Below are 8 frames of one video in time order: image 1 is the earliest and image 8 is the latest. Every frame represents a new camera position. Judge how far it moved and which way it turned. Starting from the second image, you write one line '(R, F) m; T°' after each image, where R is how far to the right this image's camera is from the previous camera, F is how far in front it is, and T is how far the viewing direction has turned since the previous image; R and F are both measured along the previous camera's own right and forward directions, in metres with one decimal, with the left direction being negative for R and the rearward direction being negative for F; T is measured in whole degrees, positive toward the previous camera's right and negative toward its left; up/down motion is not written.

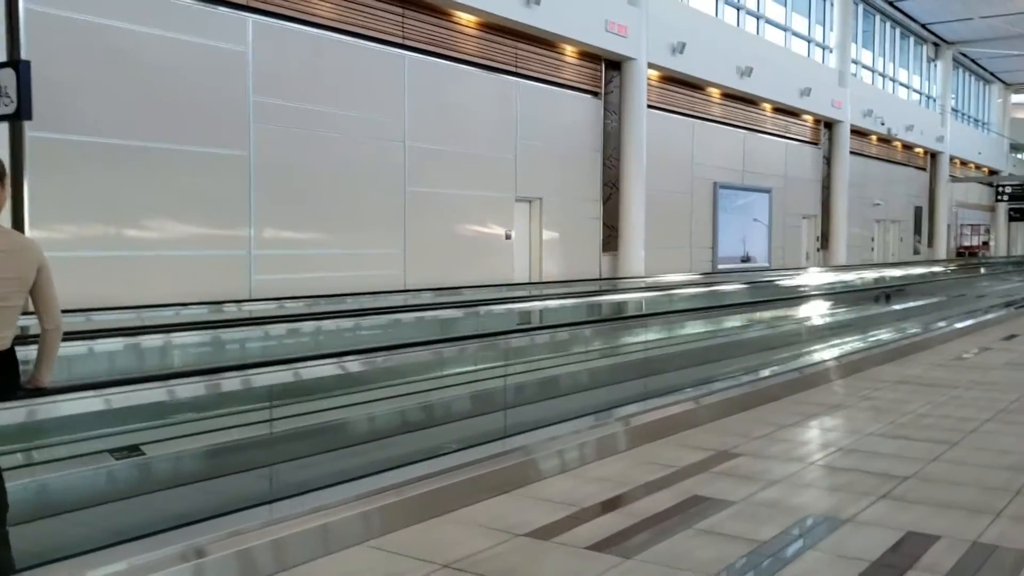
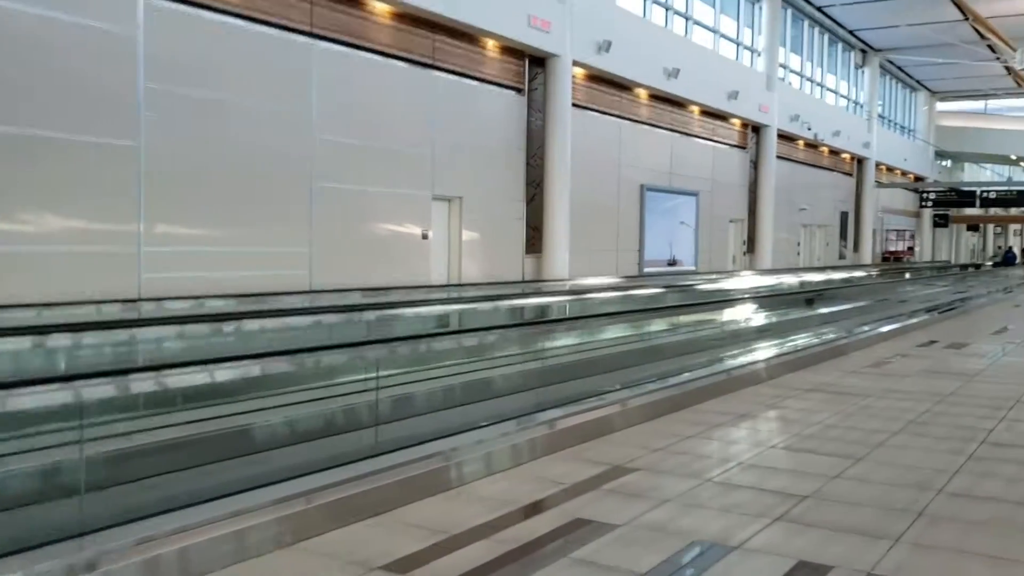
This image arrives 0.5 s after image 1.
(+0.4, +0.4) m; +4°
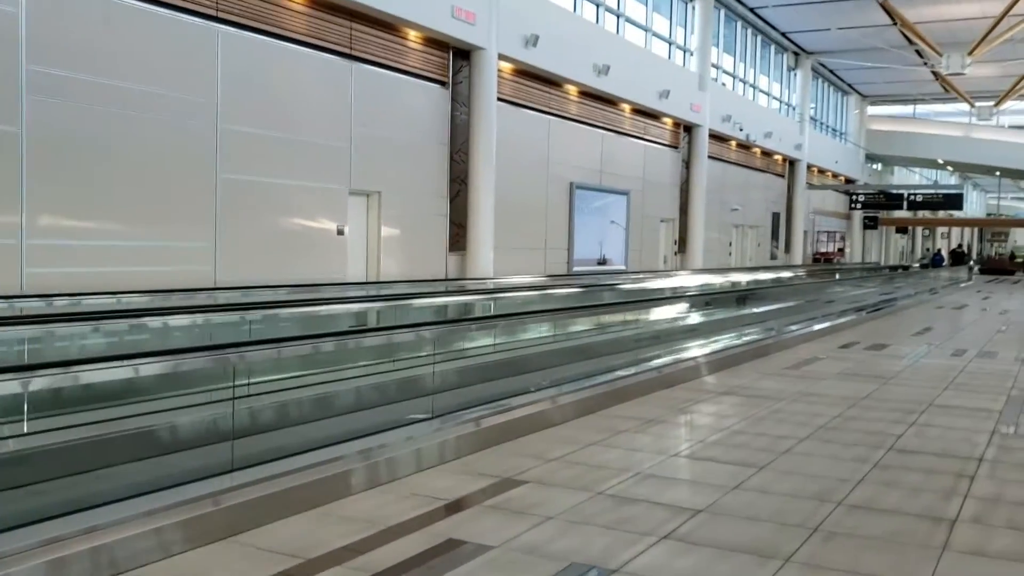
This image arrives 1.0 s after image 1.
(+0.3, +0.3) m; +4°
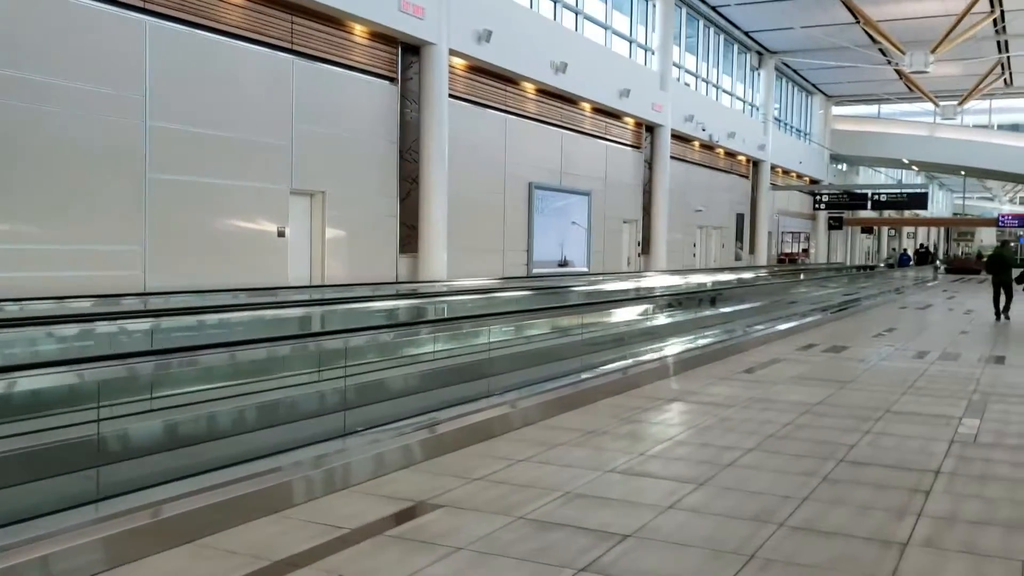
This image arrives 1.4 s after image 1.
(+0.3, +0.4) m; +2°
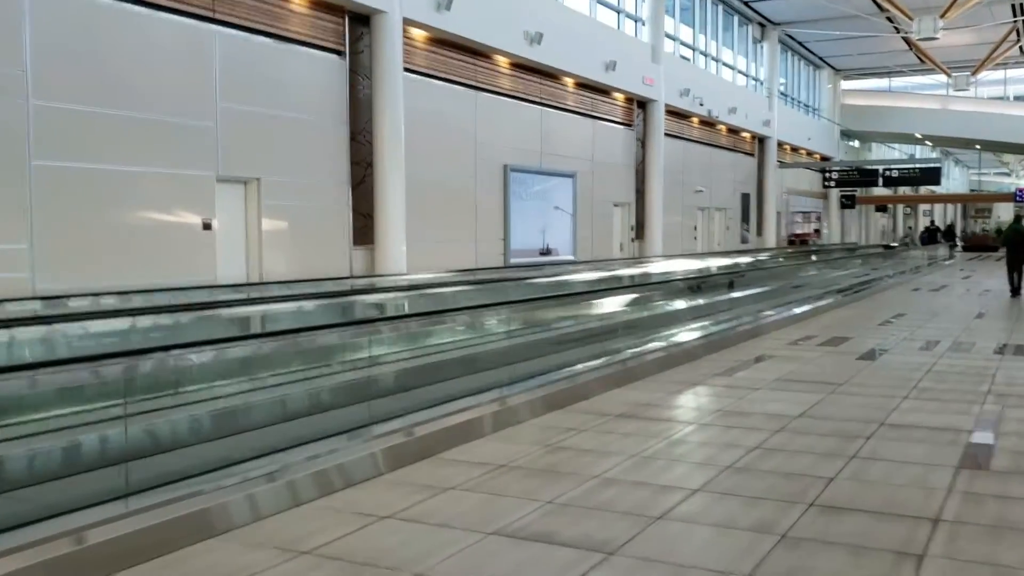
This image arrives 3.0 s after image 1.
(+0.7, +1.2) m; -1°
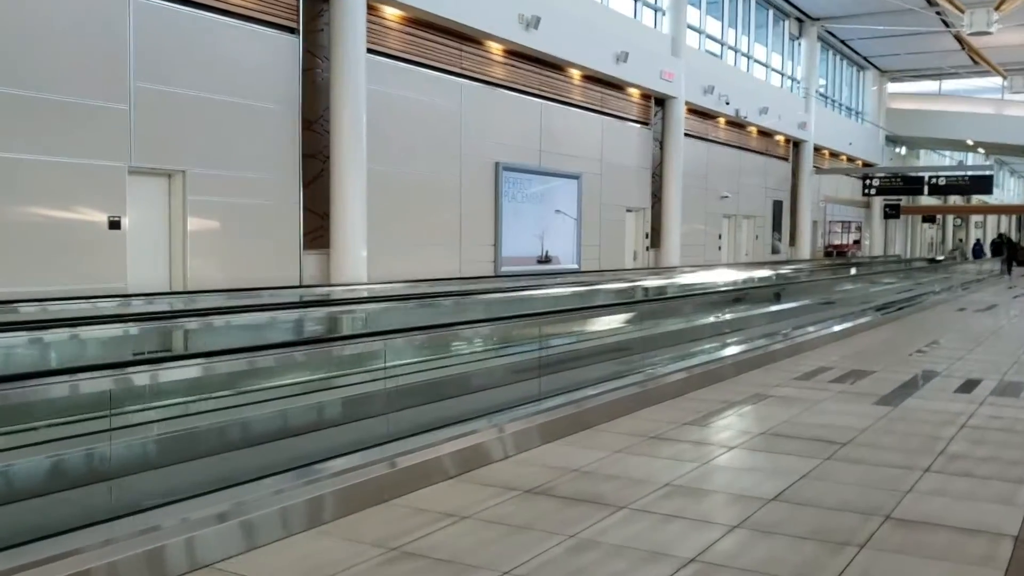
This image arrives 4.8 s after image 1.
(+0.9, +1.6) m; -3°
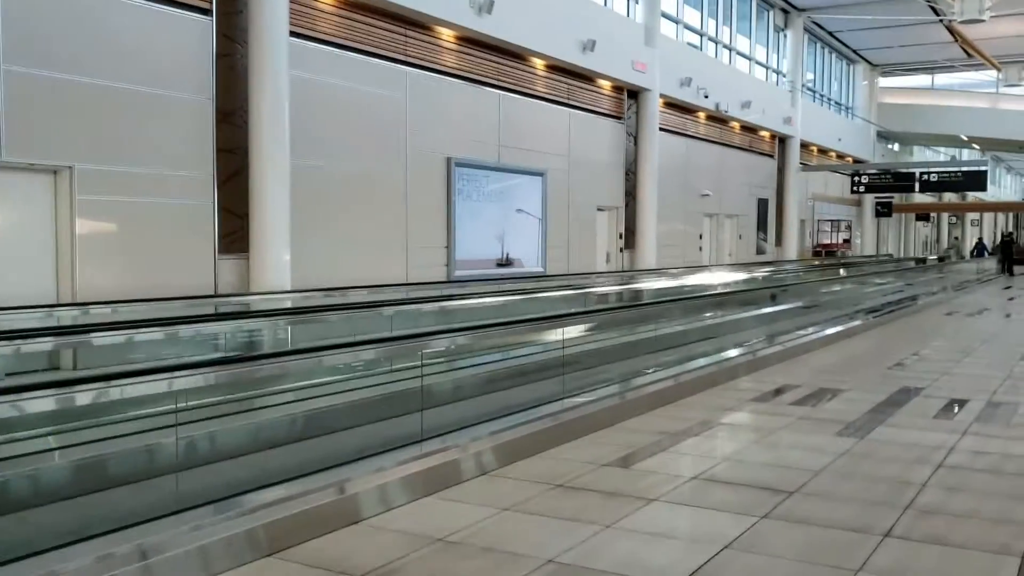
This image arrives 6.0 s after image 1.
(+0.7, +1.0) m; 0°
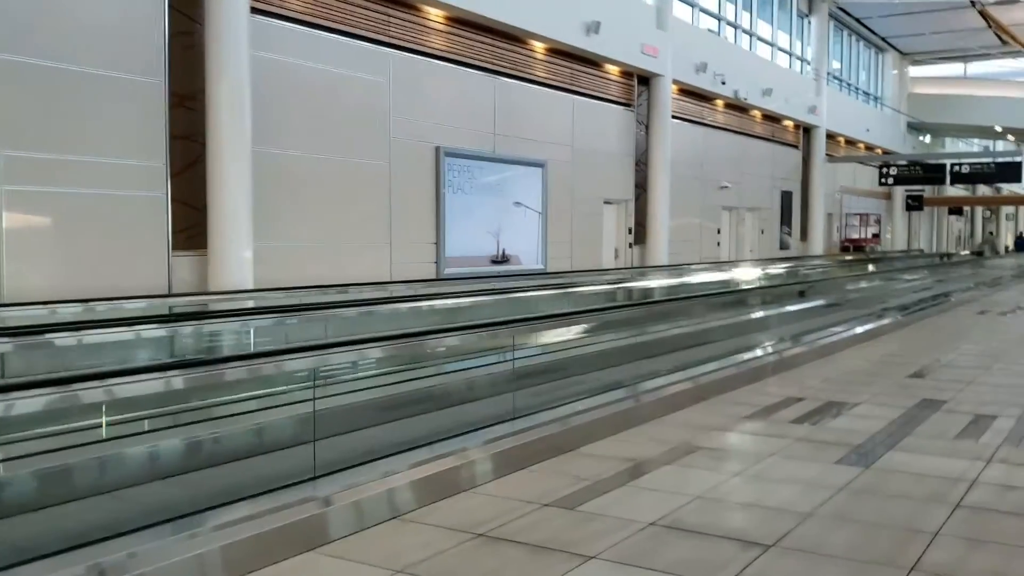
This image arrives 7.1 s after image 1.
(+0.5, +0.9) m; -2°
